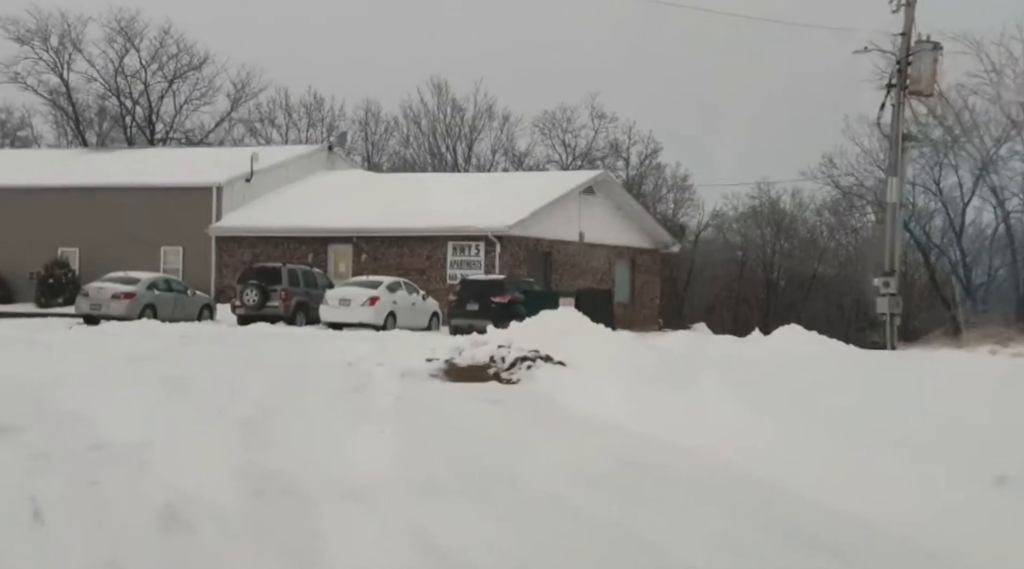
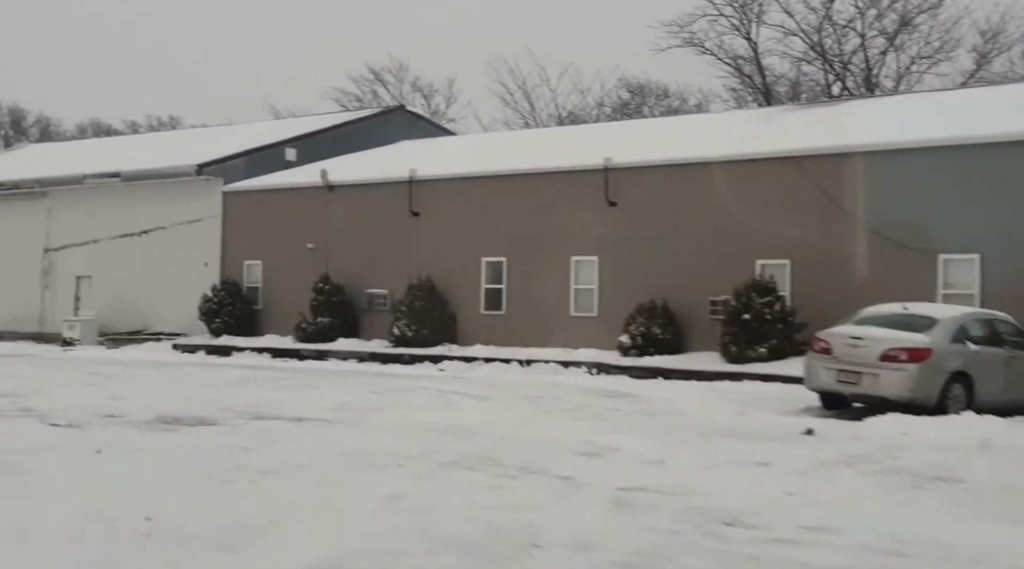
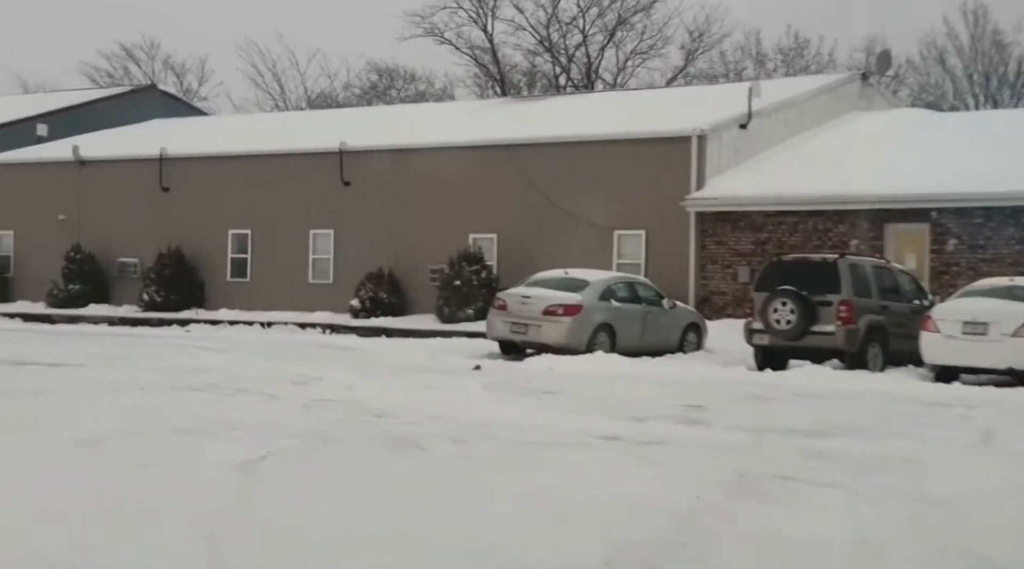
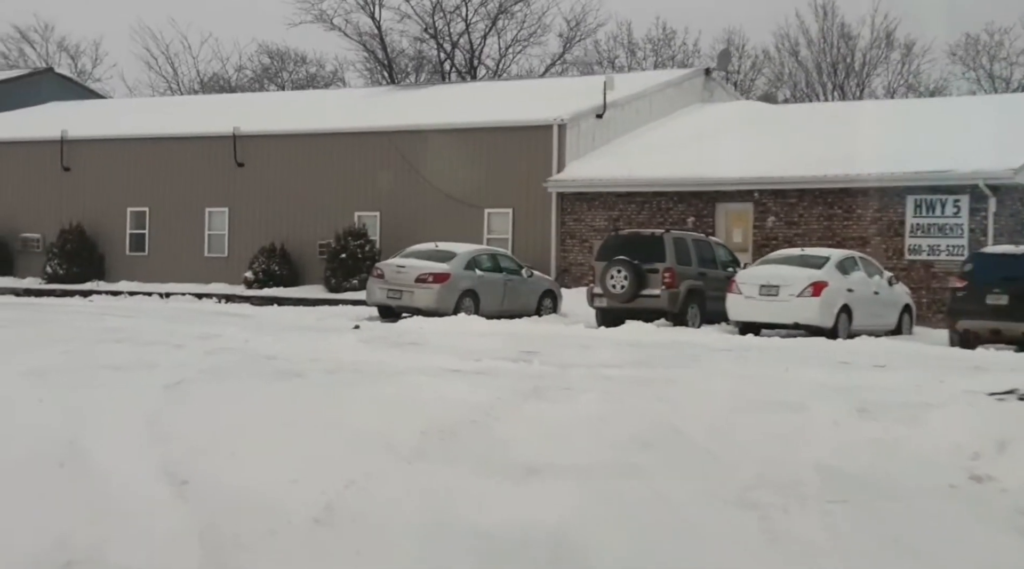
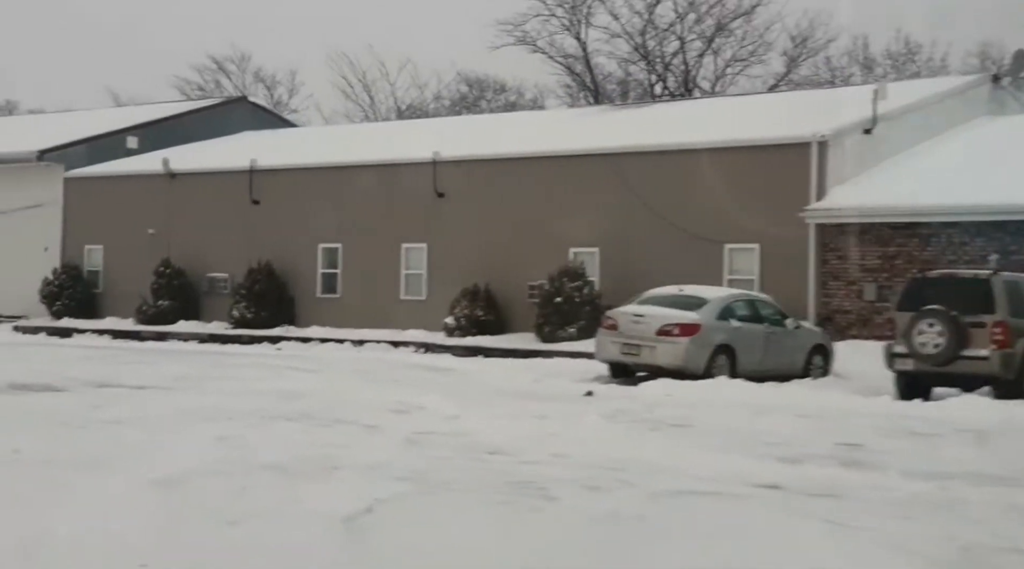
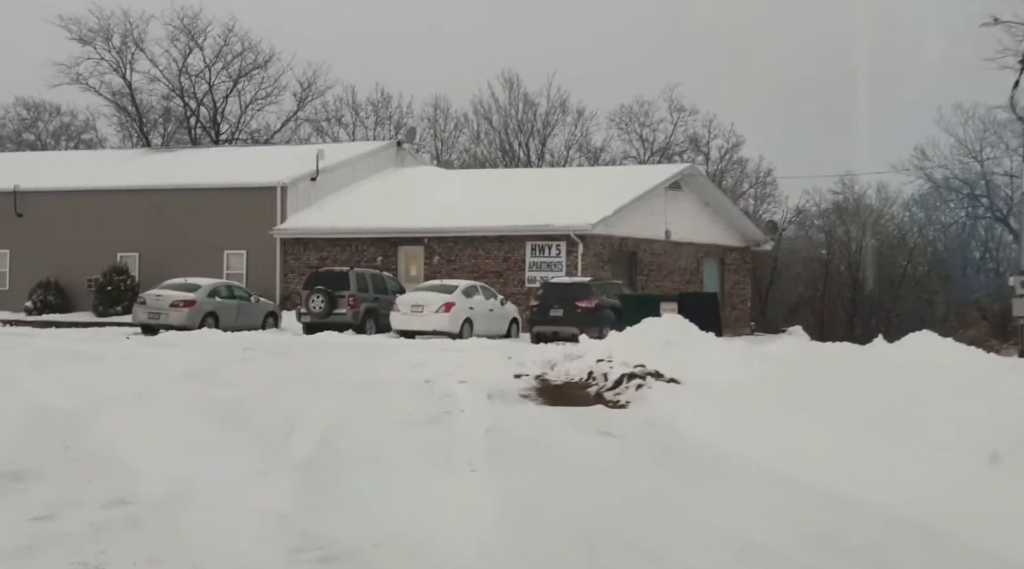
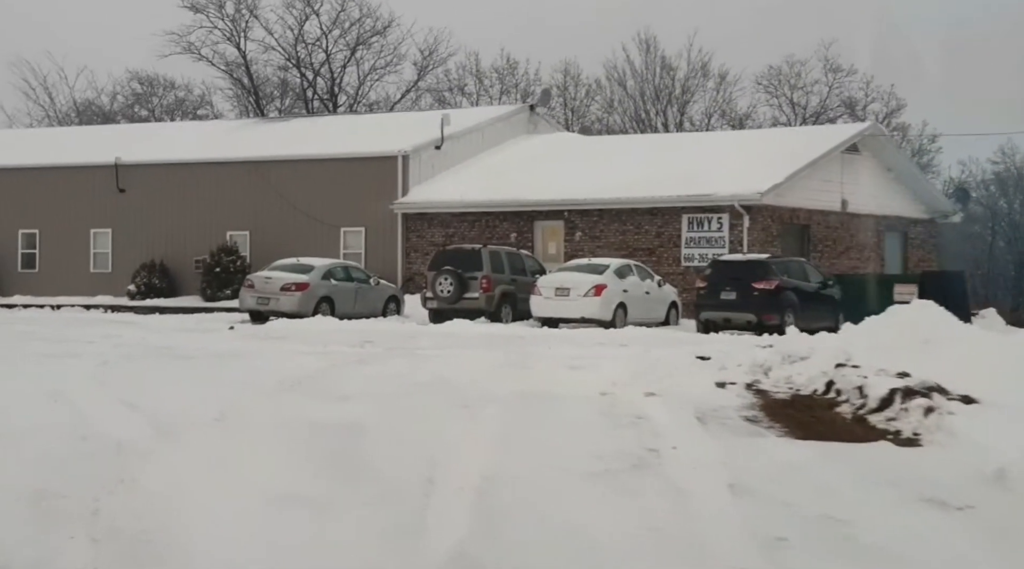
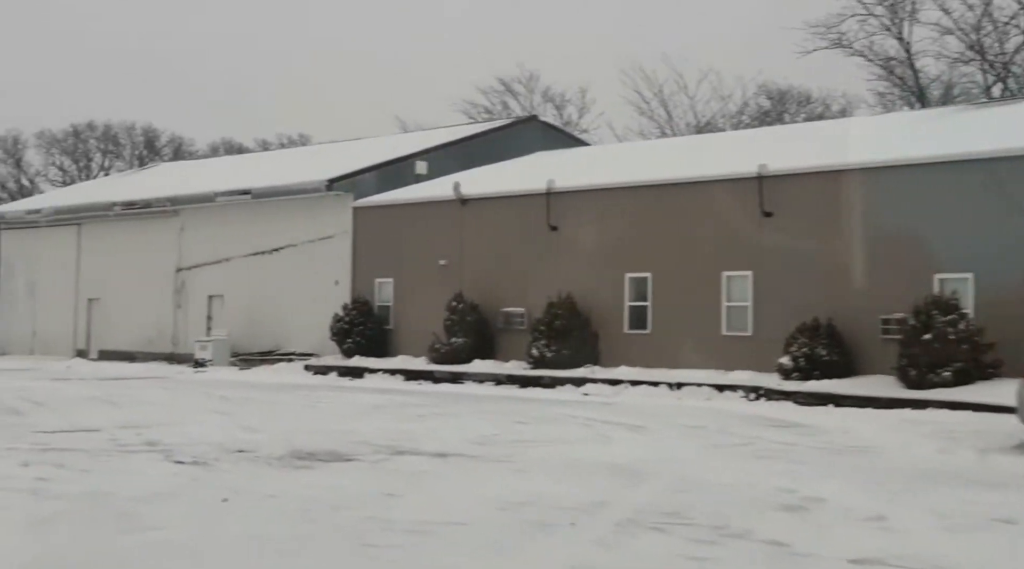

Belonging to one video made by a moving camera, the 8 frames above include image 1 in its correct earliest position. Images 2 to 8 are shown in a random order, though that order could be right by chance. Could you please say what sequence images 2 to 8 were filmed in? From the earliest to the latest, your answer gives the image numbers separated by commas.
6, 7, 4, 3, 5, 2, 8
